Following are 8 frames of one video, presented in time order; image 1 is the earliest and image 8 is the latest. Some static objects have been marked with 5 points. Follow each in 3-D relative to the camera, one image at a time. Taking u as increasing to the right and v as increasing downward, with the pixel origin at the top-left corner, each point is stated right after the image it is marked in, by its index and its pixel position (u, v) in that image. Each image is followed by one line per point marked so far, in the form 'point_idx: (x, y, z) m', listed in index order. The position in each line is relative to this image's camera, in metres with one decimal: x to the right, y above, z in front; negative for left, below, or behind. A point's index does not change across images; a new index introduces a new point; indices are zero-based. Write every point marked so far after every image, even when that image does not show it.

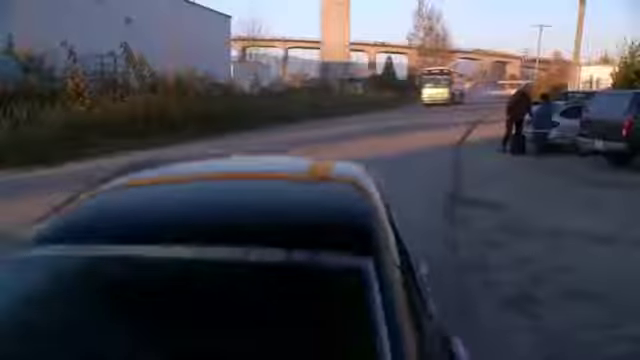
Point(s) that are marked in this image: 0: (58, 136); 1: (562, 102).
0: (-5.5, +0.9, +18.2) m
1: (+5.5, +1.8, +19.7) m
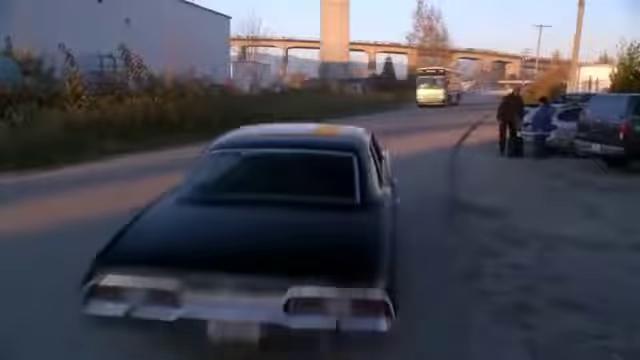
0: (-5.5, +0.8, +18.4) m
1: (+5.5, +1.7, +19.9) m
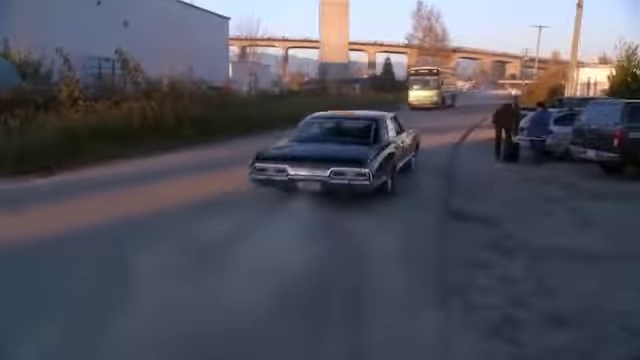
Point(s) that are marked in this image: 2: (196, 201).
0: (-5.6, +0.7, +18.4) m
1: (+5.4, +1.6, +19.9) m
2: (-2.0, -0.4, +14.2) m
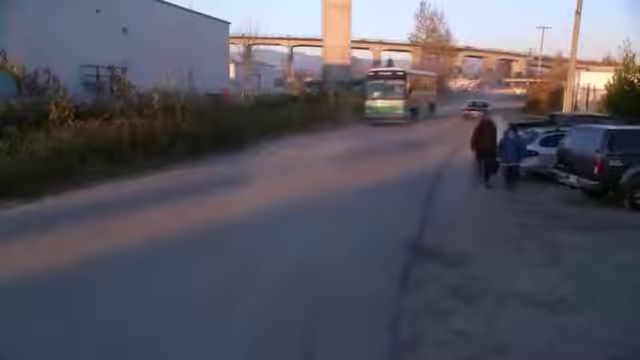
0: (-5.9, +0.3, +18.5) m
1: (+5.1, +1.2, +20.0) m
2: (-2.3, -0.8, +14.3) m
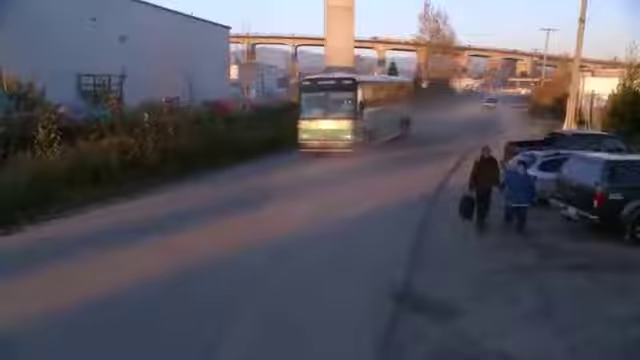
0: (-6.0, -0.2, +18.1) m
1: (+5.0, +0.6, +19.4) m
2: (-2.5, -1.4, +13.8) m
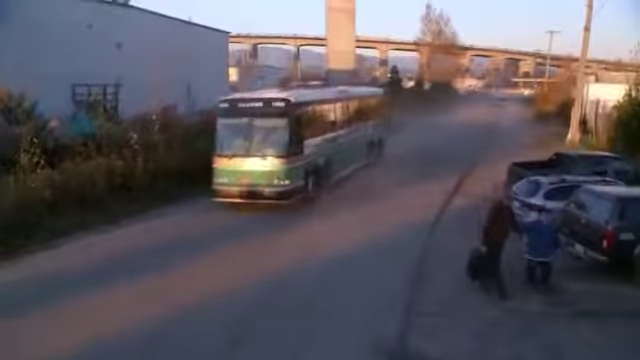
0: (-6.2, -0.8, +17.2) m
1: (+4.9, 0.0, +18.5) m
2: (-2.6, -2.0, +13.0) m
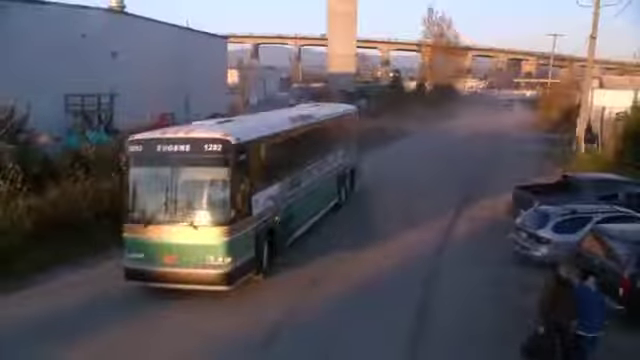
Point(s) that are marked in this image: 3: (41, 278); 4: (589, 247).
0: (-6.2, -1.4, +16.3) m
1: (+4.8, -0.6, +17.6) m
2: (-2.7, -2.6, +12.1) m
3: (-5.3, -1.8, +16.5) m
4: (+4.4, -1.1, +14.1) m
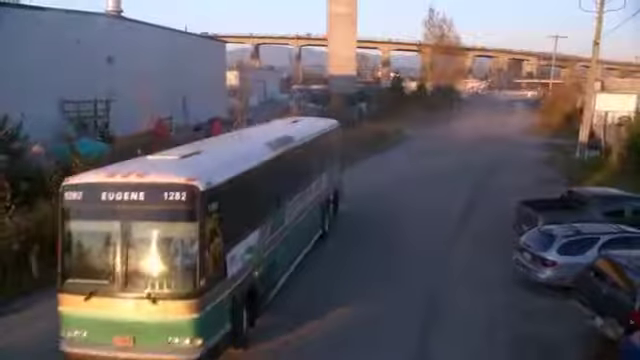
0: (-6.3, -1.8, +15.7) m
1: (+4.8, -0.9, +17.0) m
2: (-2.7, -2.9, +11.5) m
3: (-5.3, -2.2, +15.9) m
4: (+4.3, -1.5, +13.6) m
